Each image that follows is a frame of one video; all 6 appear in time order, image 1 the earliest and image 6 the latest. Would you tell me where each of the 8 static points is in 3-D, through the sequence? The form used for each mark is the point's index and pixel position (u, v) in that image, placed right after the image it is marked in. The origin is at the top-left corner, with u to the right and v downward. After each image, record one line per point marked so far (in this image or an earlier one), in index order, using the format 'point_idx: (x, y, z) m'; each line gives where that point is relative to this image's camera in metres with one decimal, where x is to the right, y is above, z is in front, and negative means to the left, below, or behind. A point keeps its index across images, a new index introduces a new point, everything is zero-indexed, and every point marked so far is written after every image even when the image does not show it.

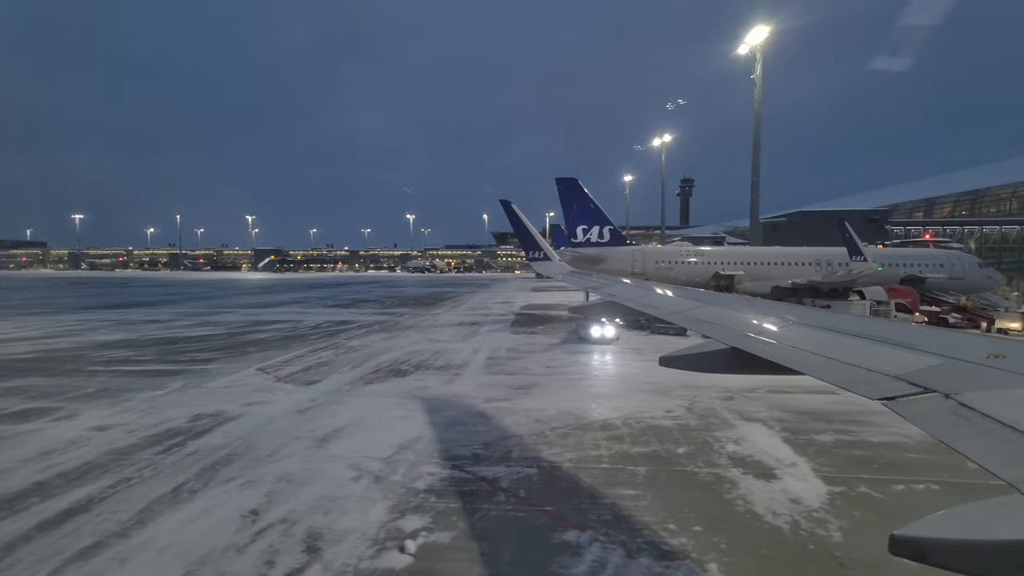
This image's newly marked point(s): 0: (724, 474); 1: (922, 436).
0: (+3.9, -3.4, +6.8) m
1: (+9.2, -3.3, +8.2) m
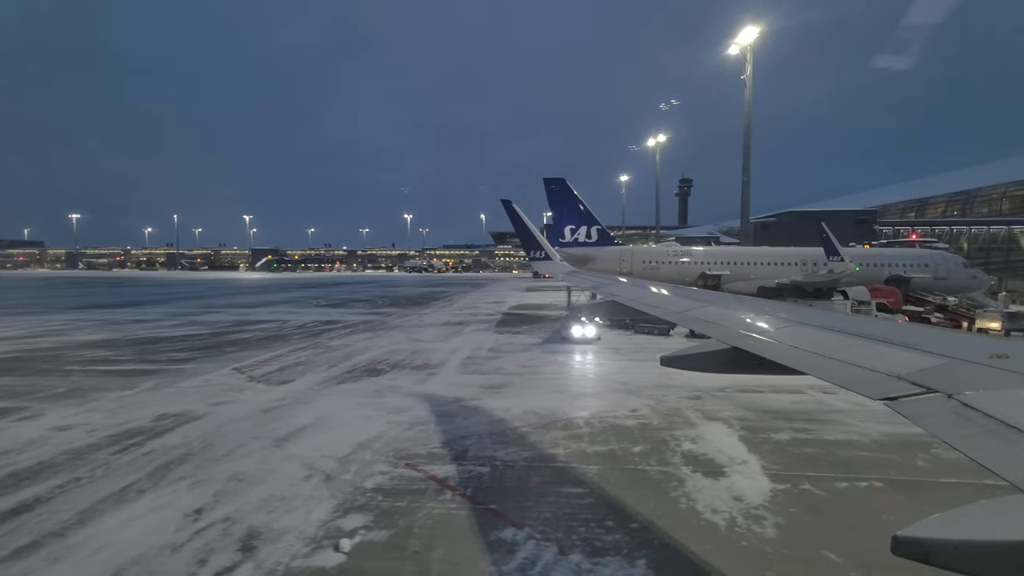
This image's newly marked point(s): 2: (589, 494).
0: (+3.0, -3.4, +6.8) m
1: (+8.3, -3.3, +8.3) m
2: (+1.3, -3.5, +6.2) m
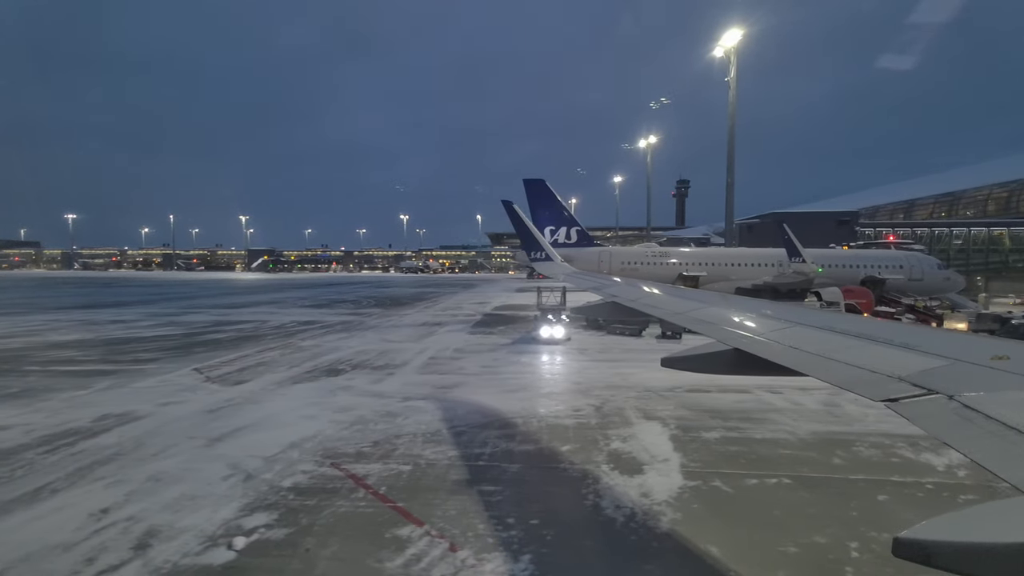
0: (+1.5, -3.4, +6.9) m
1: (+6.8, -3.3, +8.4) m
2: (-0.2, -3.5, +6.2) m
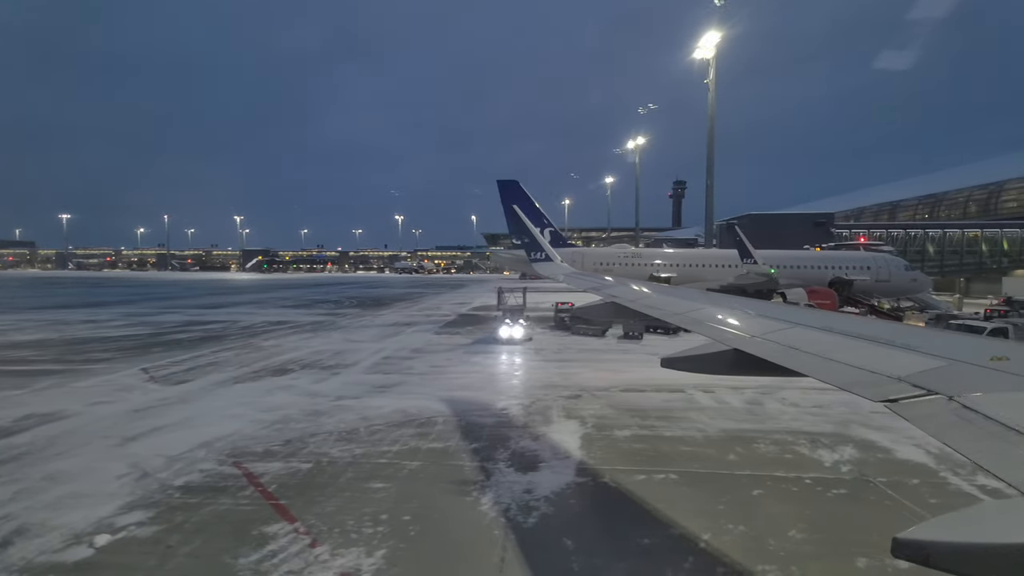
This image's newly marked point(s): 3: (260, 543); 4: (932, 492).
0: (-0.5, -3.4, +7.0) m
1: (+4.8, -3.3, +8.5) m
2: (-2.1, -3.5, +6.3) m
3: (-3.5, -3.5, +5.1) m
4: (+7.0, -3.4, +6.1) m
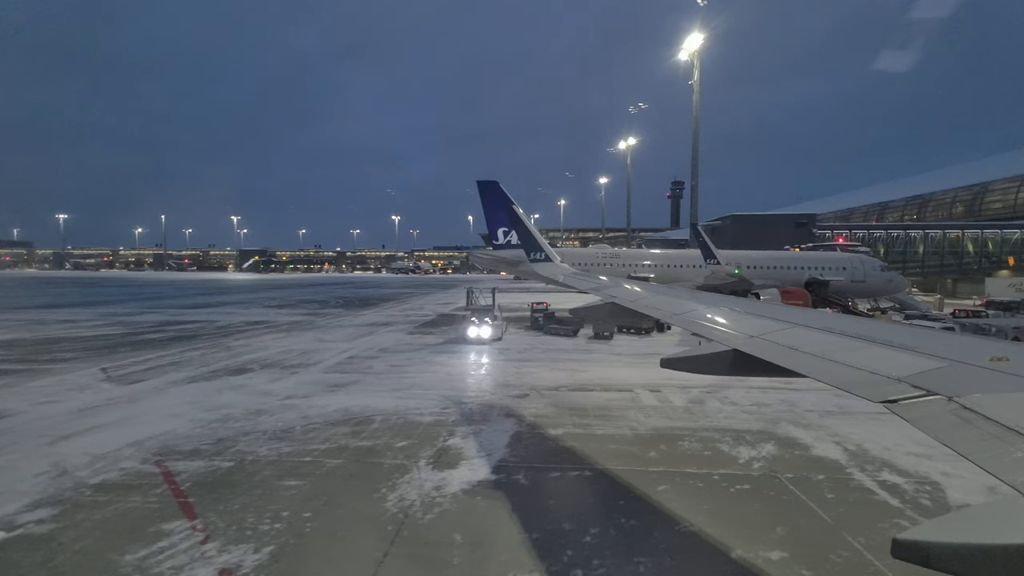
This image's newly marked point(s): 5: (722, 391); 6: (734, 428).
0: (-2.0, -3.4, +7.1) m
1: (+3.2, -3.3, +8.6) m
2: (-3.7, -3.5, +6.4) m
3: (-5.0, -3.5, +5.1) m
4: (+5.4, -3.4, +6.2) m
5: (+6.4, -3.1, +11.0) m
6: (+5.2, -3.3, +8.5) m
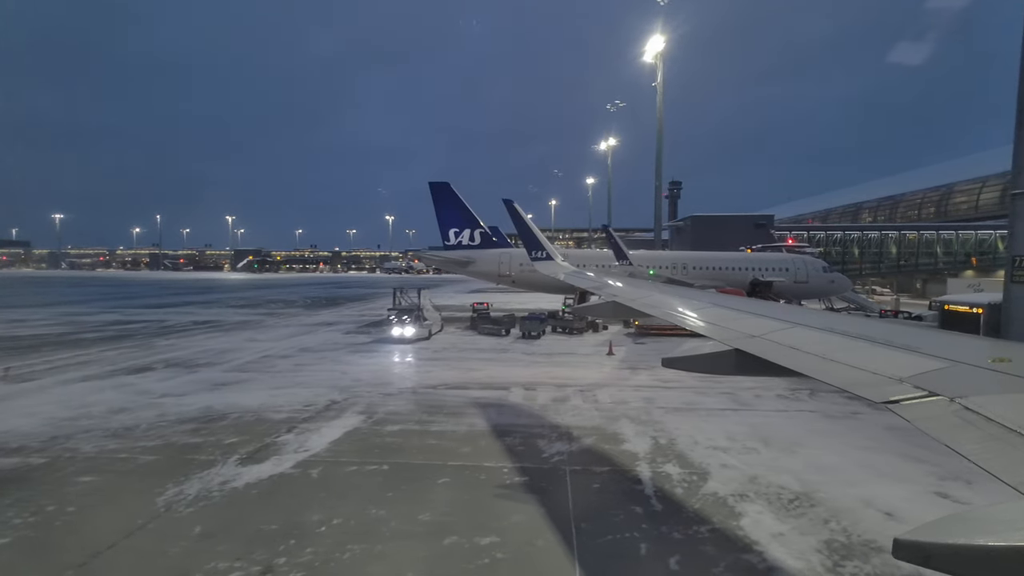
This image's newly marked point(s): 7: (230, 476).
0: (-5.8, -3.4, +7.2) m
1: (-0.6, -3.3, +8.8) m
2: (-7.5, -3.4, +6.5) m
3: (-8.8, -3.5, +5.2) m
4: (+1.7, -3.4, +6.4) m
5: (+2.5, -3.1, +11.3) m
6: (+1.4, -3.3, +8.8) m
7: (-5.1, -3.4, +6.6) m
